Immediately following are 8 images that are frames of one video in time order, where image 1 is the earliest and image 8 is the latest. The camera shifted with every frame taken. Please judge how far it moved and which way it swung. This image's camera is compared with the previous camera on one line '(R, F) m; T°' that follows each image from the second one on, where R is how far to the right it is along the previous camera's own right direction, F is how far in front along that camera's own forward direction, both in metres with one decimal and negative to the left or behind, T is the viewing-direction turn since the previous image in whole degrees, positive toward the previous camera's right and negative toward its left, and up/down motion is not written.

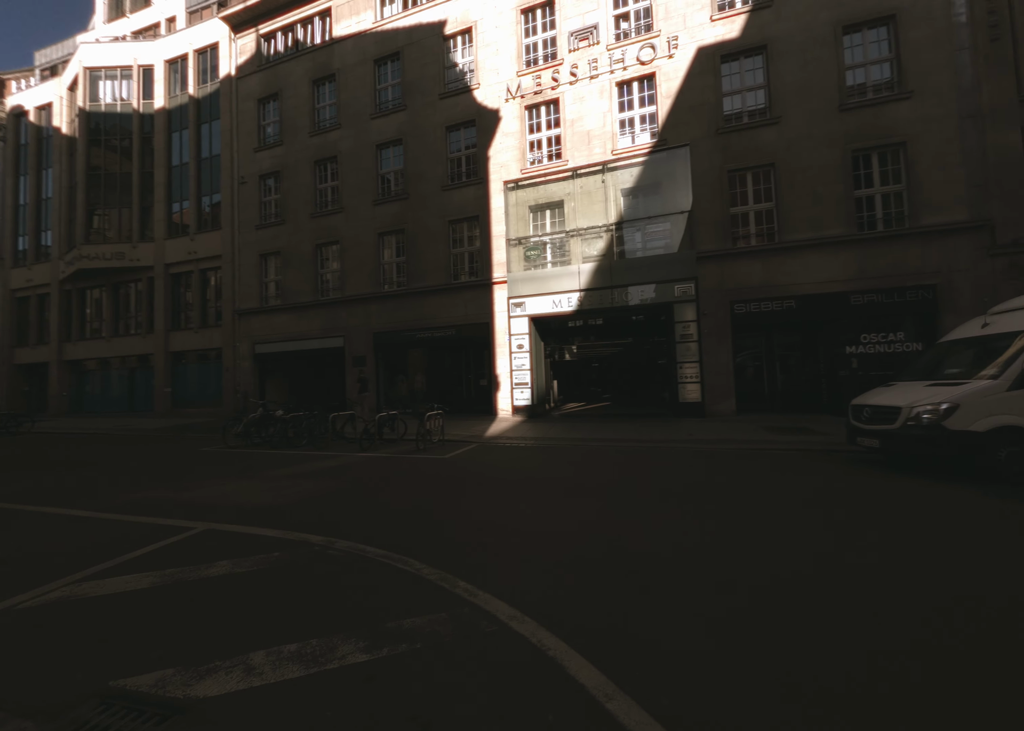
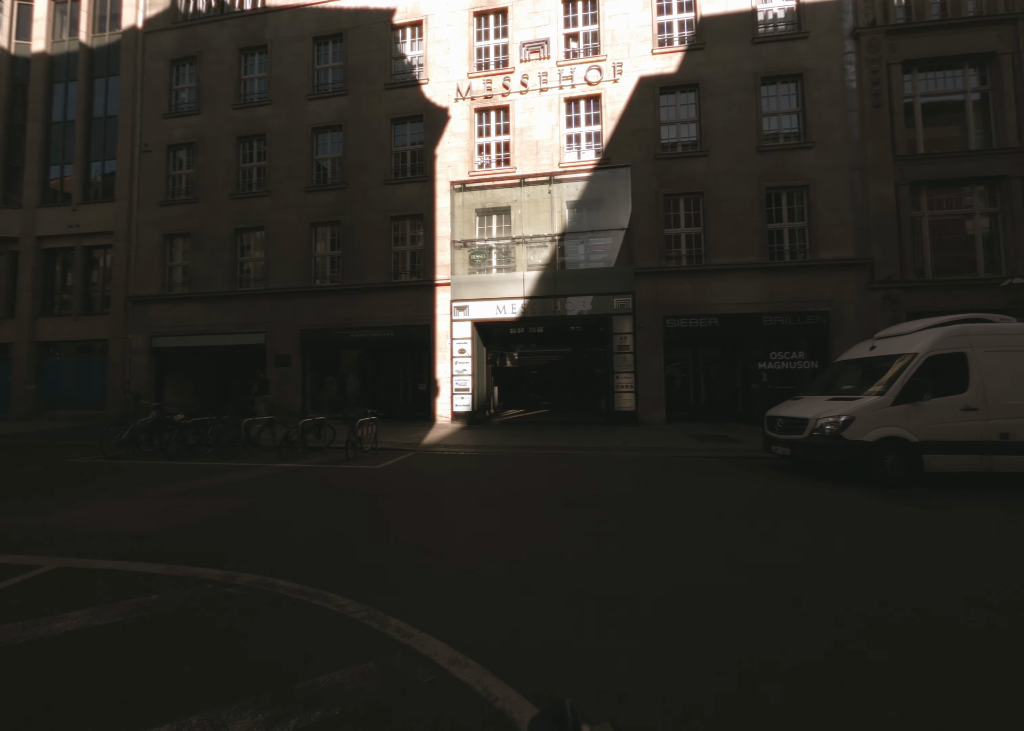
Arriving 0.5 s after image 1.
(-0.1, +0.3) m; +9°
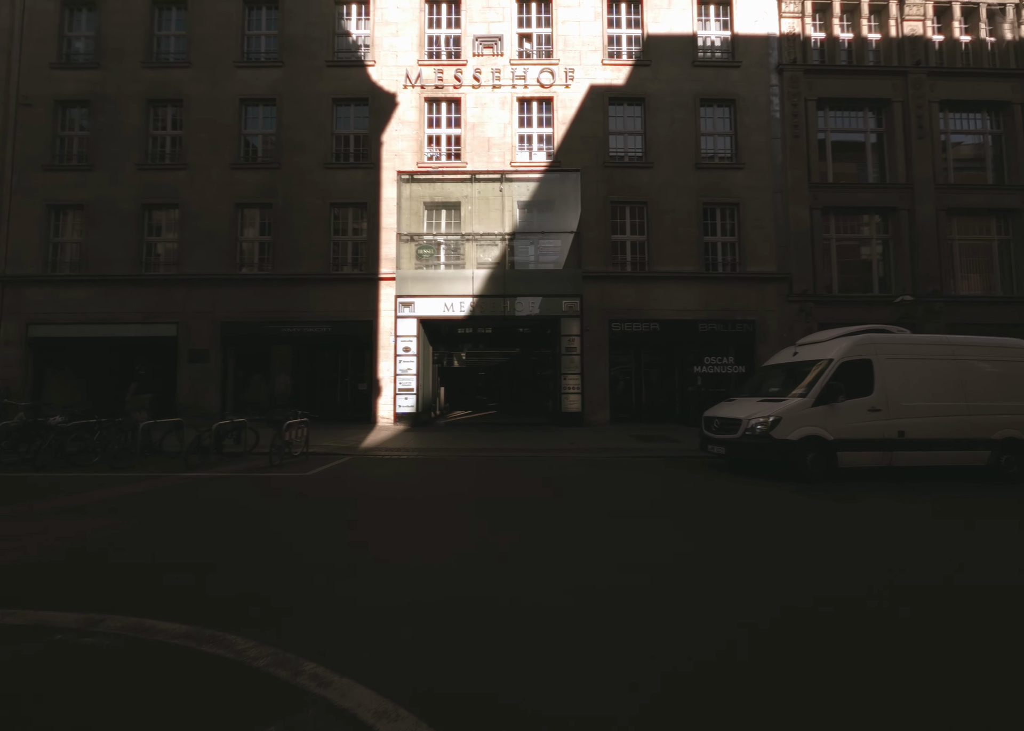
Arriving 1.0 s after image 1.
(0.0, +0.3) m; +8°
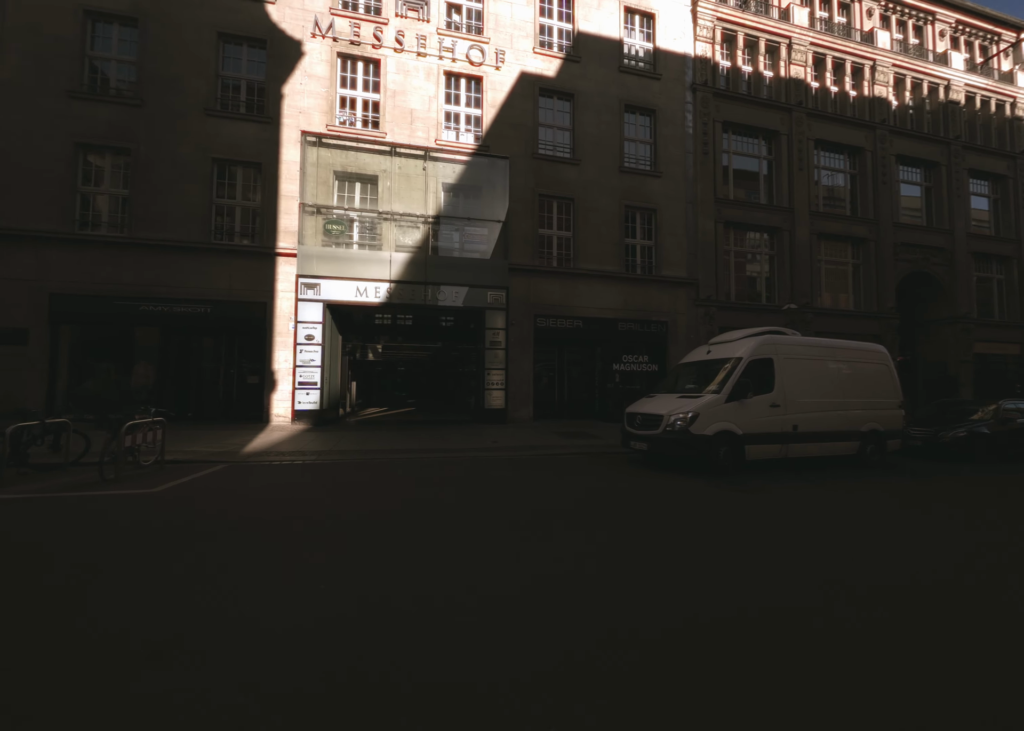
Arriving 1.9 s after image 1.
(+0.1, +0.8) m; +12°
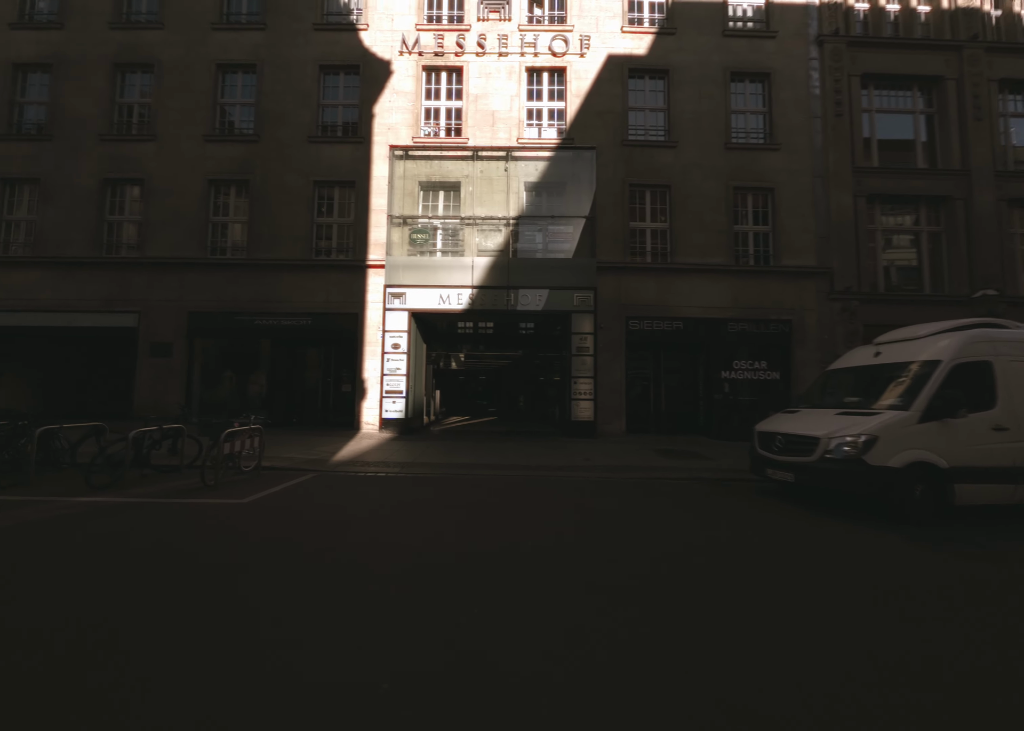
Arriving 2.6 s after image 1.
(-0.4, +1.0) m; -12°
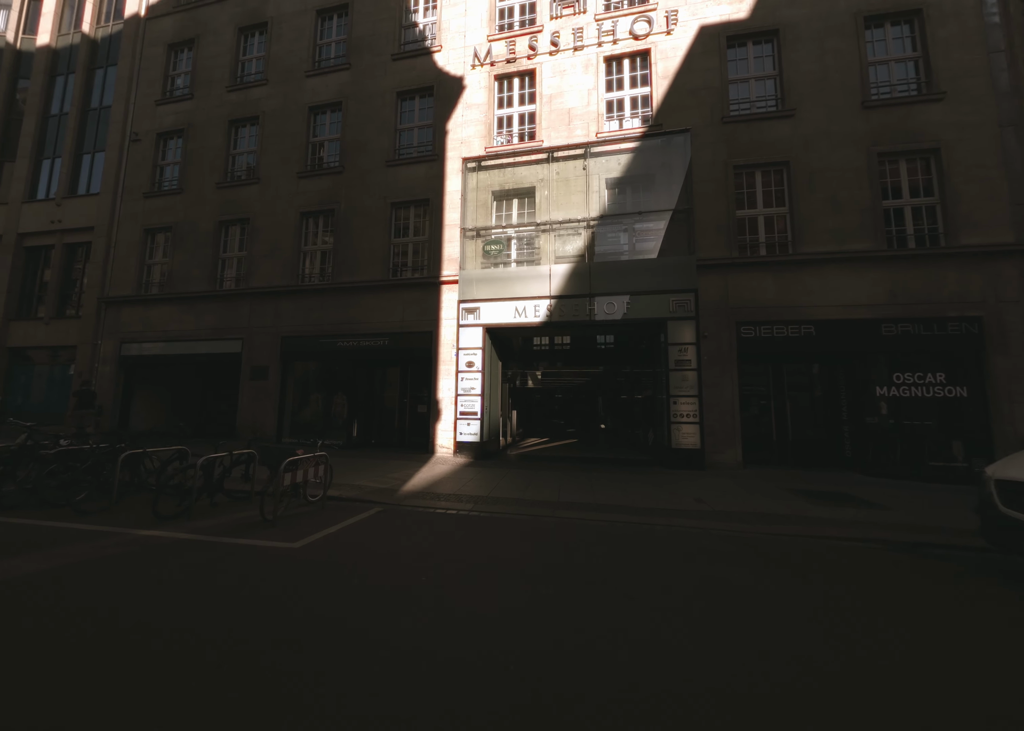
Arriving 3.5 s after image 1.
(-0.3, +1.3) m; -11°
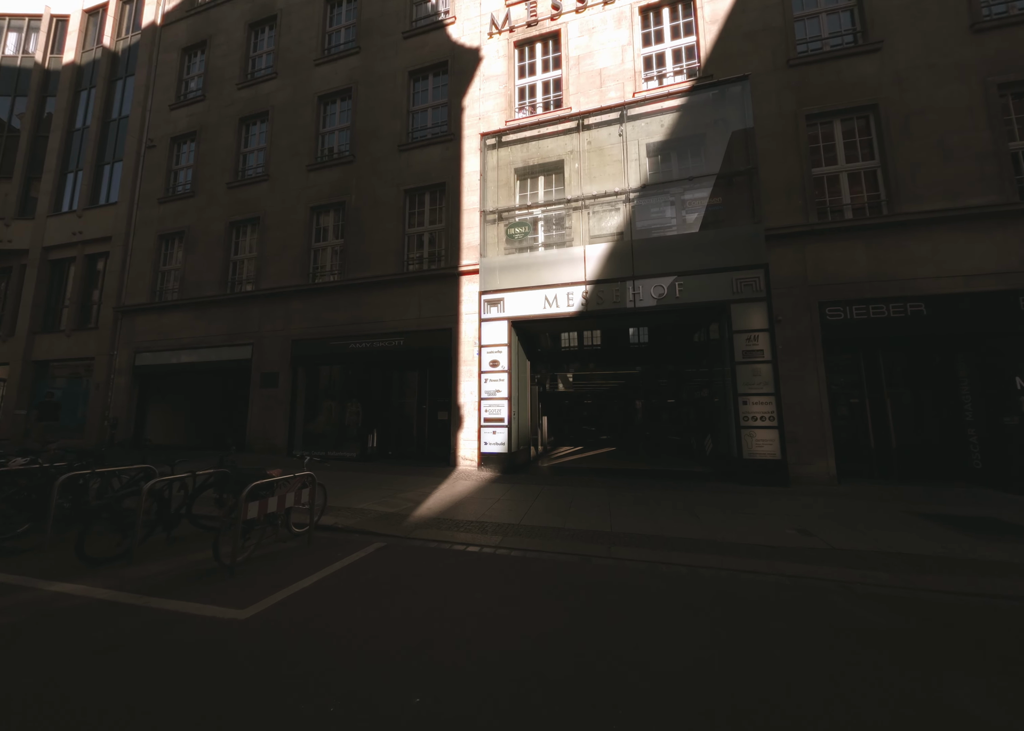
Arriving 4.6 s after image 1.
(-0.2, +1.7) m; -4°
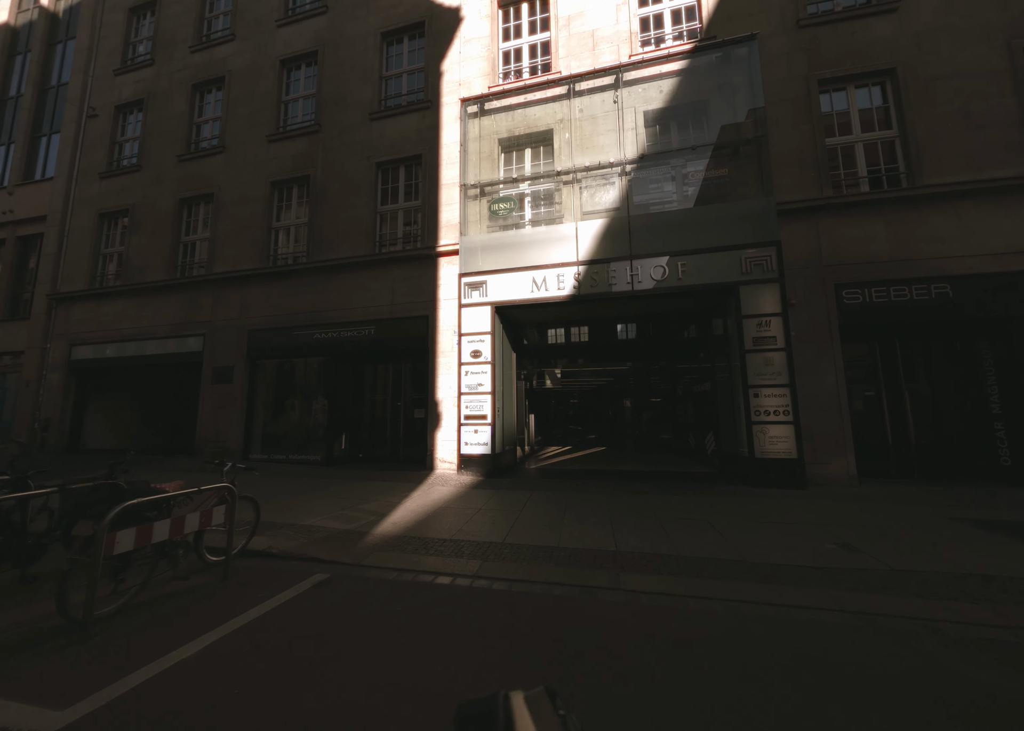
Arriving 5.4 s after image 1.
(0.0, +1.2) m; +2°
